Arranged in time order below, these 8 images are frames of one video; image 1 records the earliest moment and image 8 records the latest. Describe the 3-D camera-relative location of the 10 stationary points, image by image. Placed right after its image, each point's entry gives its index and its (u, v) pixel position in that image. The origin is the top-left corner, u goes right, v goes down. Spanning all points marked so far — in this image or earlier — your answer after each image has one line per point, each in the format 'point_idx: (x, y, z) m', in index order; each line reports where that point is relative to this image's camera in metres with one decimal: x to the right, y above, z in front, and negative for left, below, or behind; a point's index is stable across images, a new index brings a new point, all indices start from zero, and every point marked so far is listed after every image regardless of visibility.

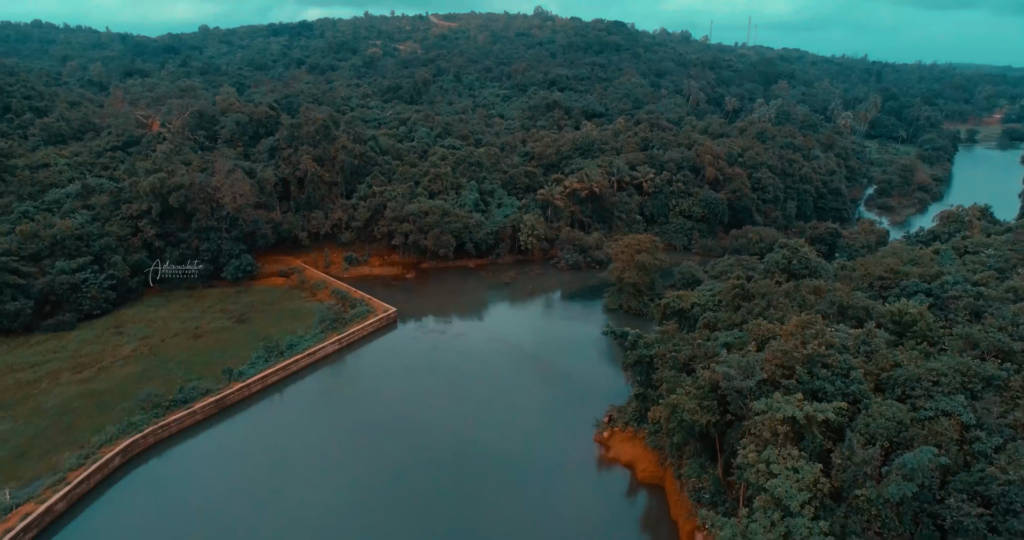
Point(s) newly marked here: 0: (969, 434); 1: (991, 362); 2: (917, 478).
0: (+8.6, -3.0, +13.5) m
1: (+10.0, -1.9, +15.3) m
2: (+7.0, -3.6, +12.5) m
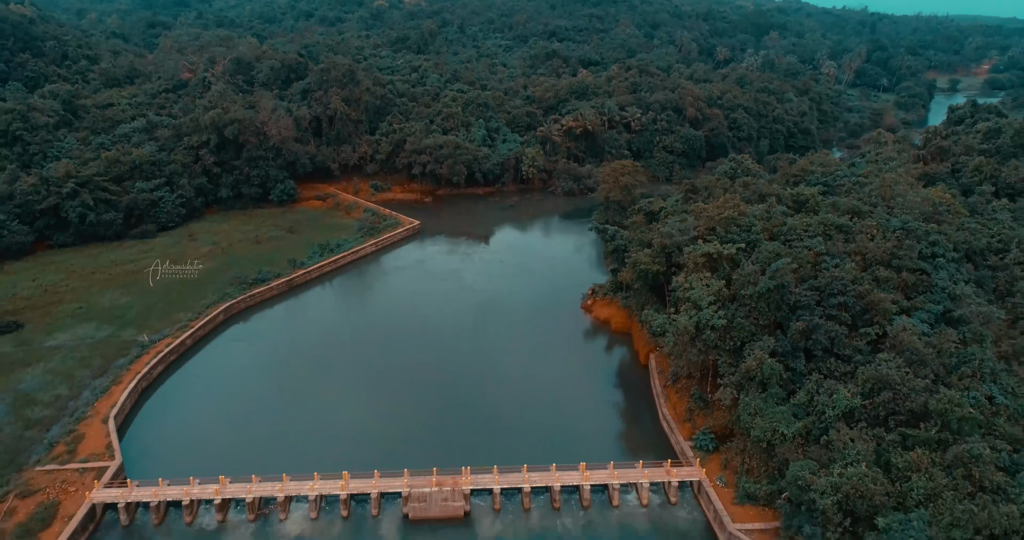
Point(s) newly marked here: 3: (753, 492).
0: (+8.8, +0.4, +20.6) m
1: (+10.3, +1.6, +22.3) m
2: (+7.2, -0.2, +19.7) m
3: (+5.9, -5.4, +17.6) m
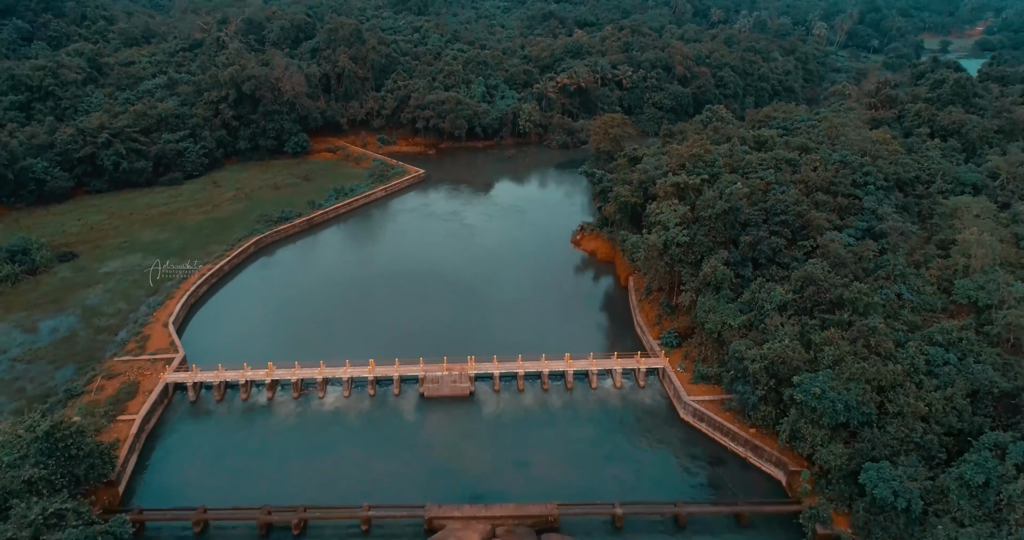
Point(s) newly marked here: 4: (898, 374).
0: (+8.7, +2.9, +24.3) m
1: (+10.2, +4.2, +26.0) m
2: (+7.1, +2.2, +23.4) m
3: (+5.8, -3.1, +21.6) m
4: (+9.4, -2.6, +17.6) m
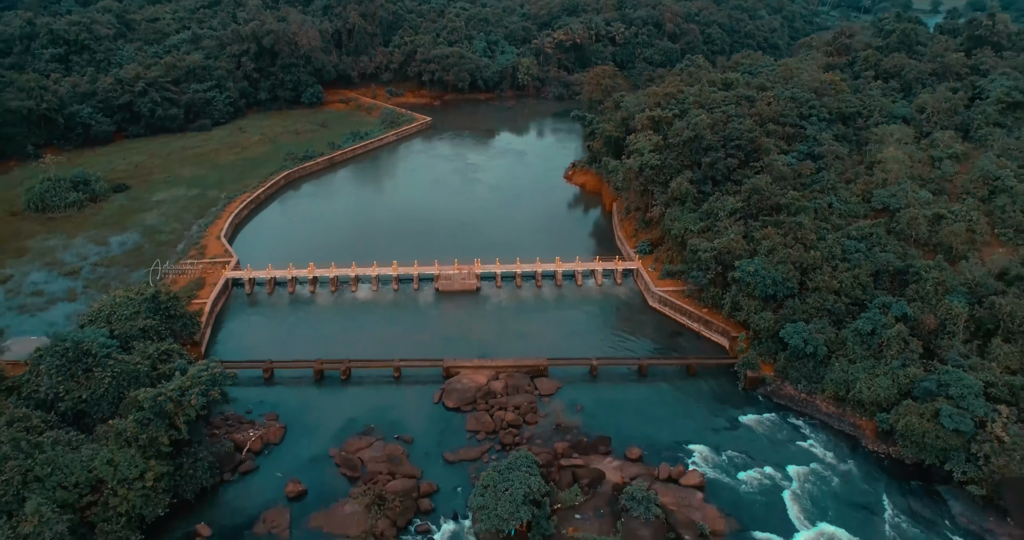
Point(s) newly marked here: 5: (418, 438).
0: (+8.7, +6.1, +28.7) m
1: (+10.1, +7.4, +30.3) m
2: (+7.1, +5.4, +27.8) m
3: (+5.8, 0.0, +26.3) m
4: (+9.4, +0.3, +22.3) m
5: (-2.5, -4.4, +19.2) m
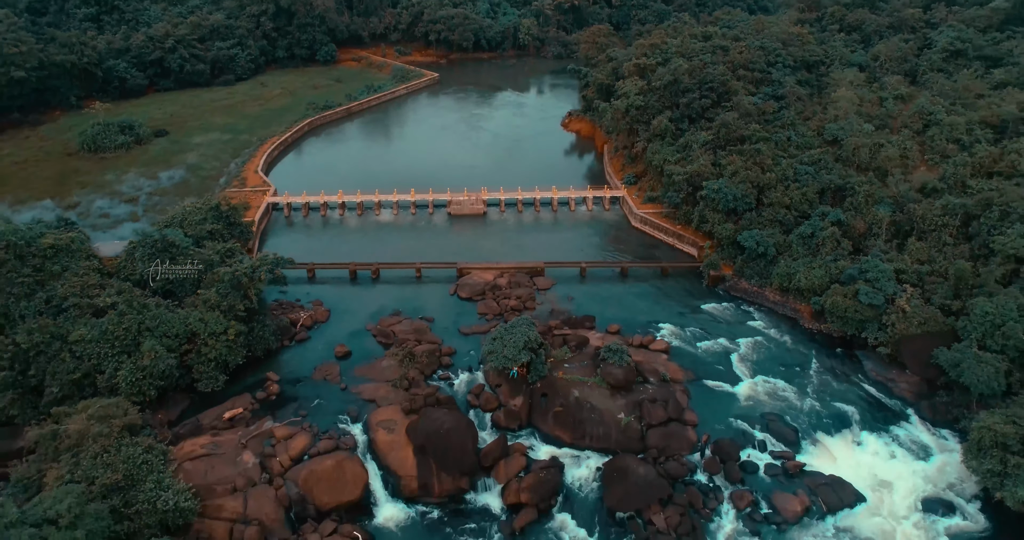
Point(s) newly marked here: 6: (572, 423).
0: (+8.8, +9.3, +32.6) m
1: (+10.2, +10.7, +34.1) m
2: (+7.2, +8.6, +31.8) m
3: (+5.9, +3.1, +30.4) m
4: (+9.4, +3.3, +26.4) m
5: (-2.4, -1.6, +23.5) m
6: (+1.6, -3.9, +18.4) m
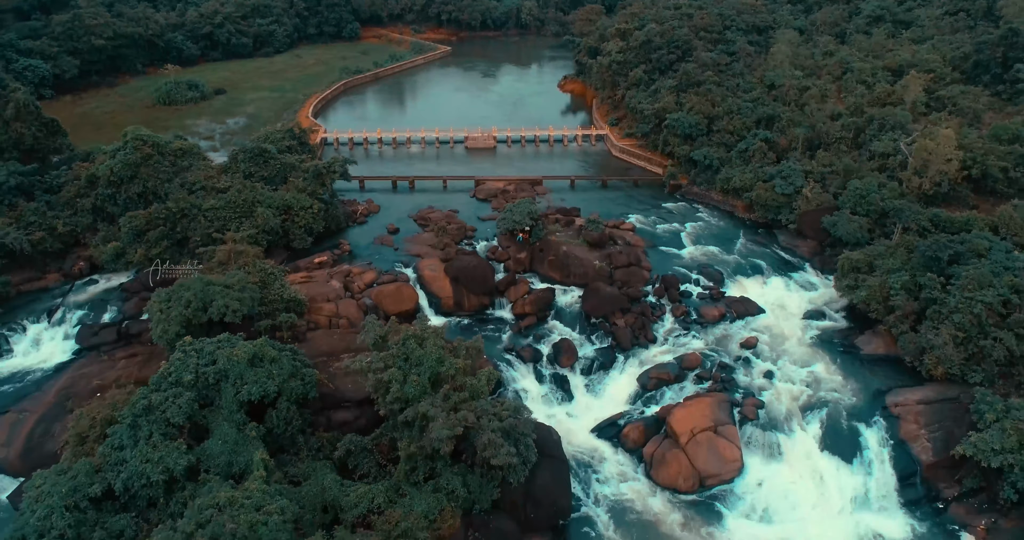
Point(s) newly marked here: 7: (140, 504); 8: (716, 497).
0: (+9.0, +13.4, +40.1) m
1: (+10.5, +14.9, +41.6) m
2: (+7.4, +12.7, +39.2) m
3: (+6.1, +7.3, +37.9) m
4: (+9.7, +7.4, +33.9) m
5: (-2.1, +2.5, +31.0) m
6: (+1.8, +0.2, +26.0) m
7: (-8.1, -5.1, +15.7) m
8: (+5.4, -6.1, +19.2) m
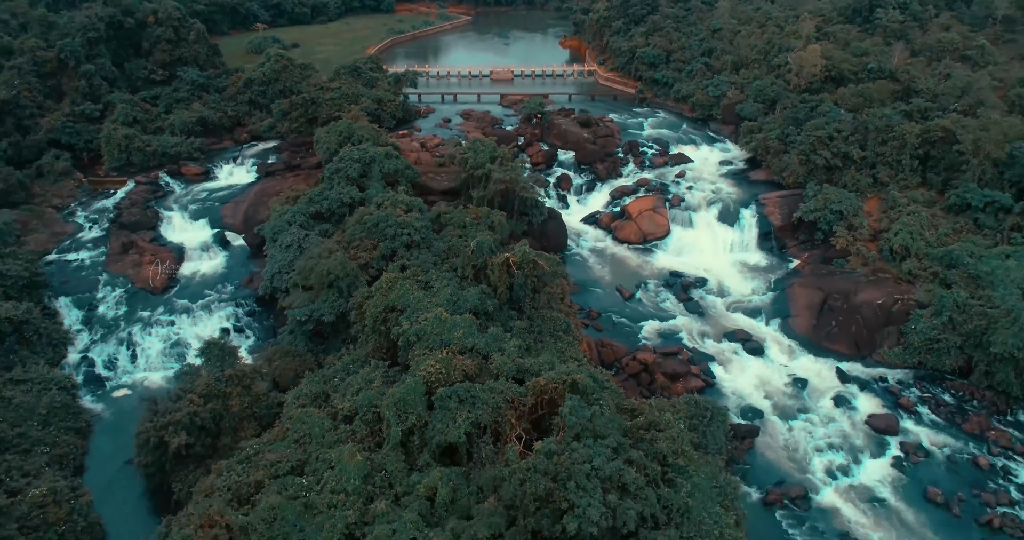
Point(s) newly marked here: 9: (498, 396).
0: (+10.0, +20.6, +53.5) m
1: (+11.4, +22.0, +55.0) m
2: (+8.4, +19.9, +52.7) m
3: (+7.1, +14.4, +51.4) m
4: (+10.6, +14.6, +47.3) m
5: (-1.2, +9.7, +44.5) m
6: (+2.8, +7.3, +39.4) m
7: (-7.1, +2.1, +29.2) m
8: (+6.3, +1.1, +32.7) m
9: (-0.3, -3.1, +18.1) m
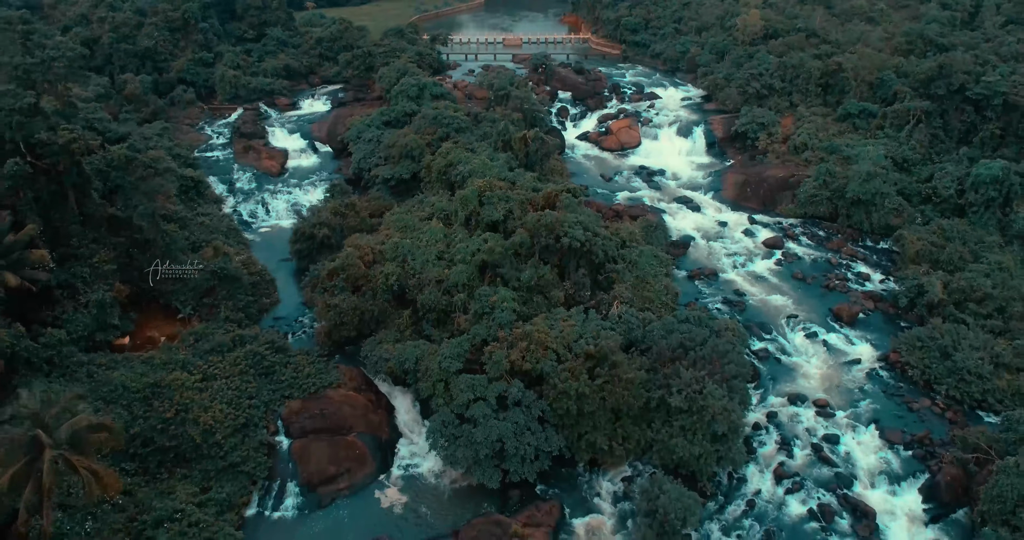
0: (+10.8, +26.7, +65.3) m
1: (+12.3, +28.1, +66.8) m
2: (+9.2, +26.0, +64.5) m
3: (+7.9, +20.5, +63.1) m
4: (+11.4, +20.7, +59.1) m
5: (-0.4, +15.8, +56.3) m
6: (+3.5, +13.4, +51.2) m
7: (-6.4, +8.2, +41.0) m
8: (+7.1, +7.2, +44.5) m
9: (+0.4, +3.0, +29.9) m
